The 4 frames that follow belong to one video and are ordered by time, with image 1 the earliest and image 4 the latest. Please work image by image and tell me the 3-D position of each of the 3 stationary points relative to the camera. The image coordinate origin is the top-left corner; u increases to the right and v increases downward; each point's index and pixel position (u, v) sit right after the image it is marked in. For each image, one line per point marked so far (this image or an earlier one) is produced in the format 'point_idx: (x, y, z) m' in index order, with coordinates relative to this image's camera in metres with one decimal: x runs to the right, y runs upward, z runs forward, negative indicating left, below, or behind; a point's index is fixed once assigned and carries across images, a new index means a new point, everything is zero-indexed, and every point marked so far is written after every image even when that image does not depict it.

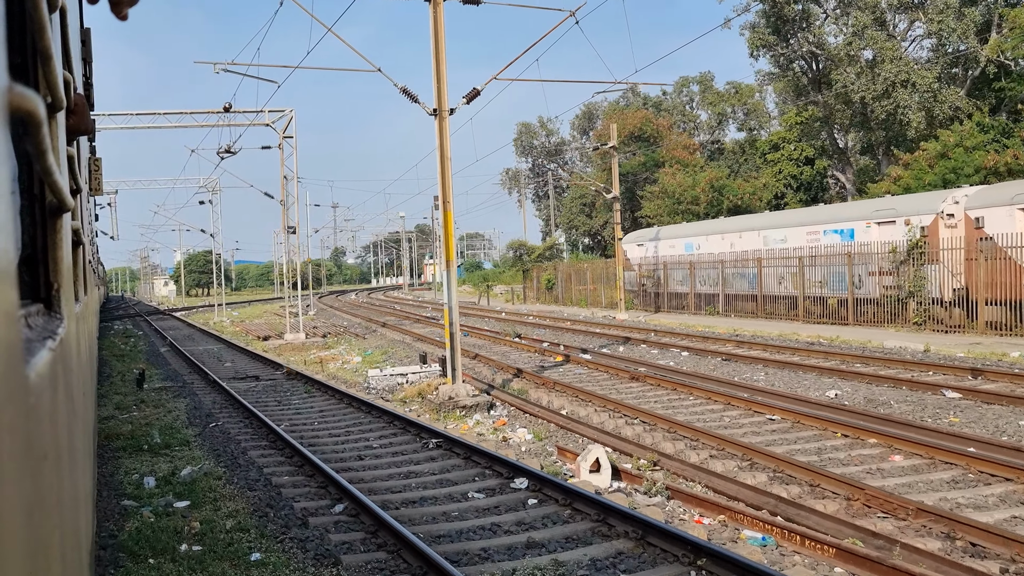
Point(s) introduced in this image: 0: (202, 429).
0: (-3.2, -1.5, +9.7) m
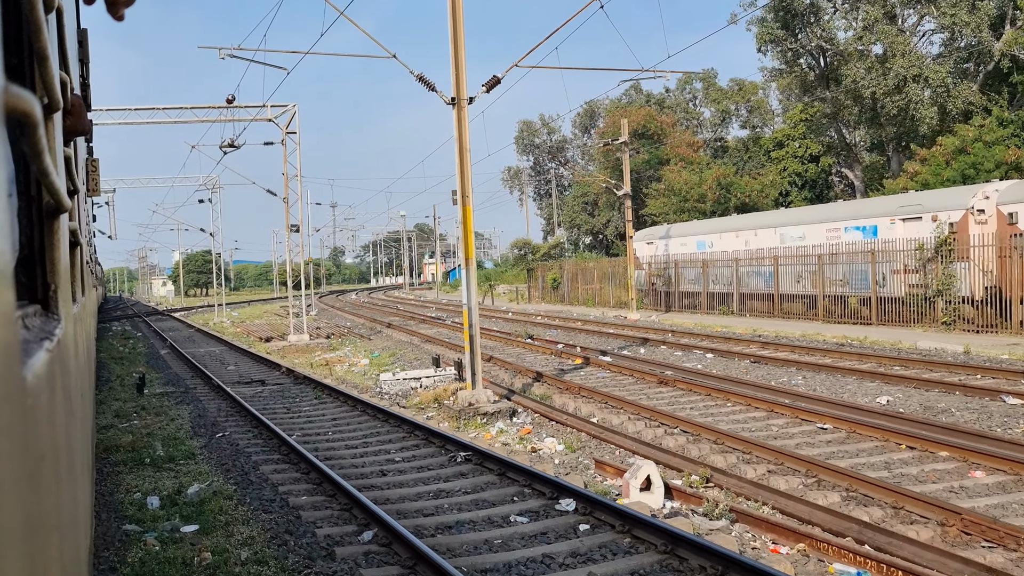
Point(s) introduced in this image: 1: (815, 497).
0: (-2.9, -1.5, +9.0) m
1: (+1.9, -1.3, +6.1) m
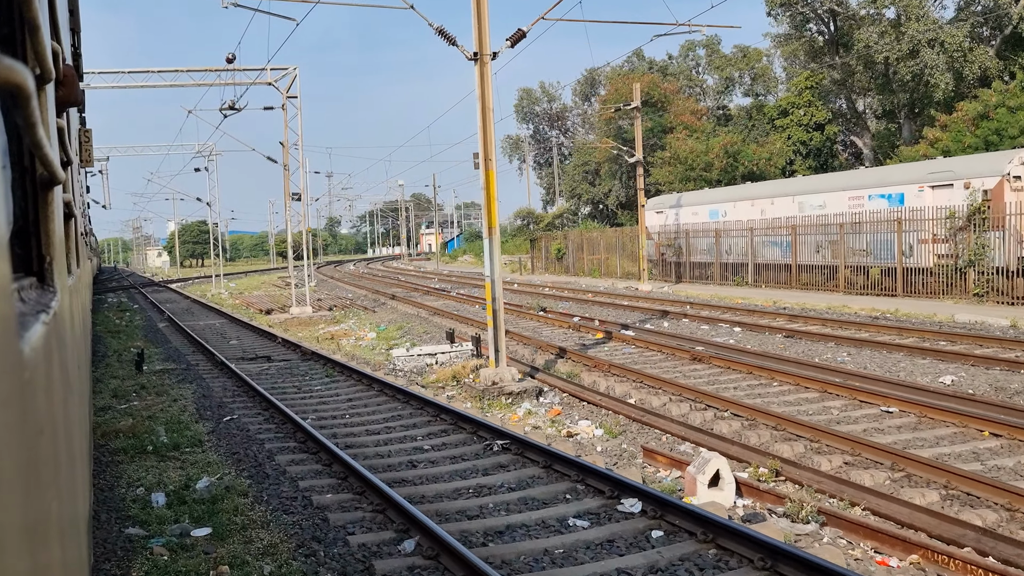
0: (-2.6, -1.2, +8.3) m
1: (+2.3, -1.2, +5.4) m
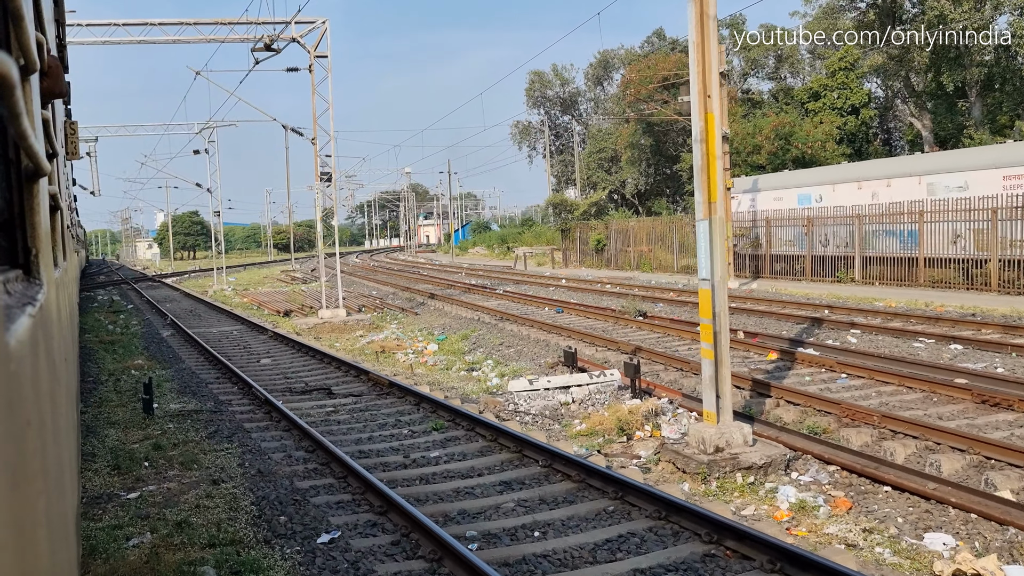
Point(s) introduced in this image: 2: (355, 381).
0: (-1.0, -1.3, +4.5) m
1: (+3.9, -1.3, +1.7) m
2: (-1.7, -1.0, +10.2) m
